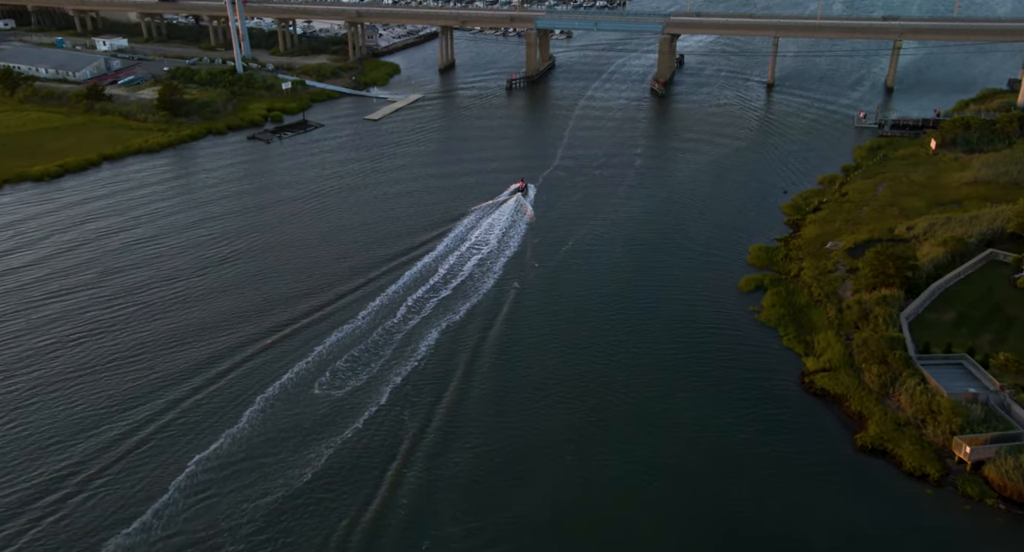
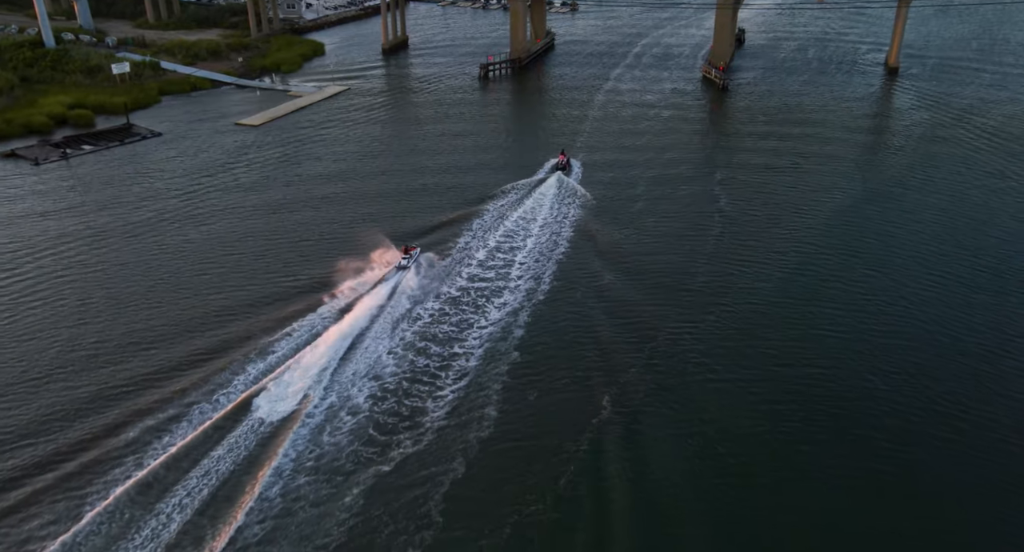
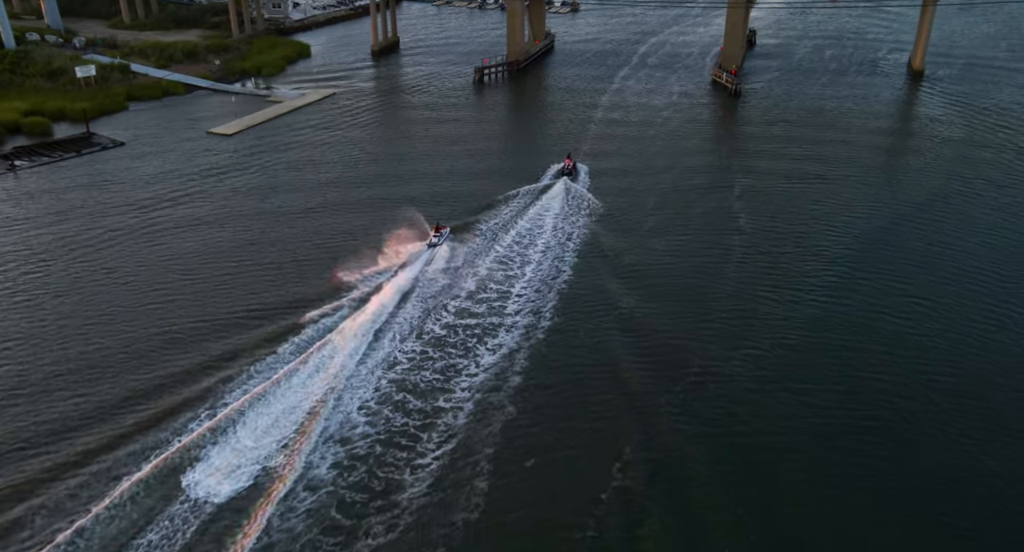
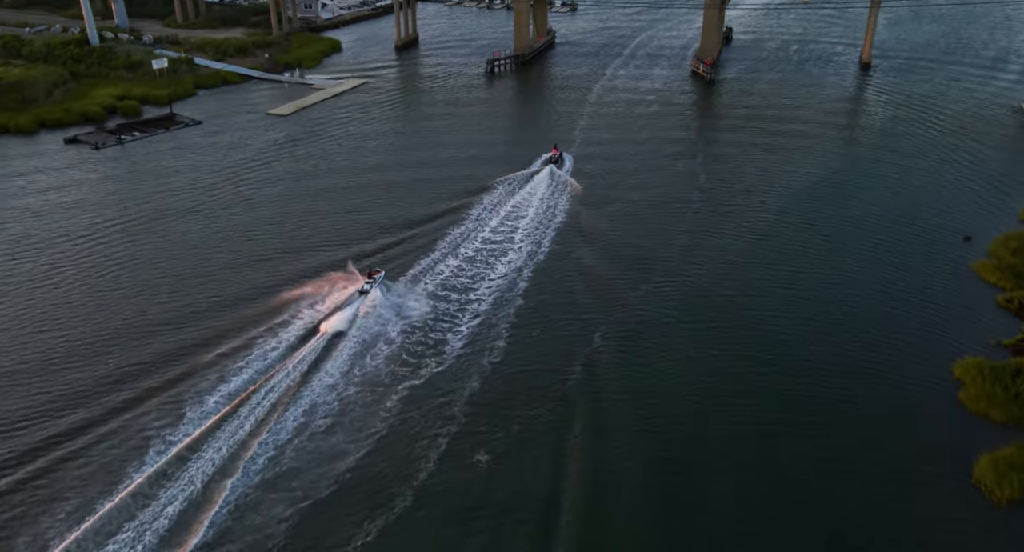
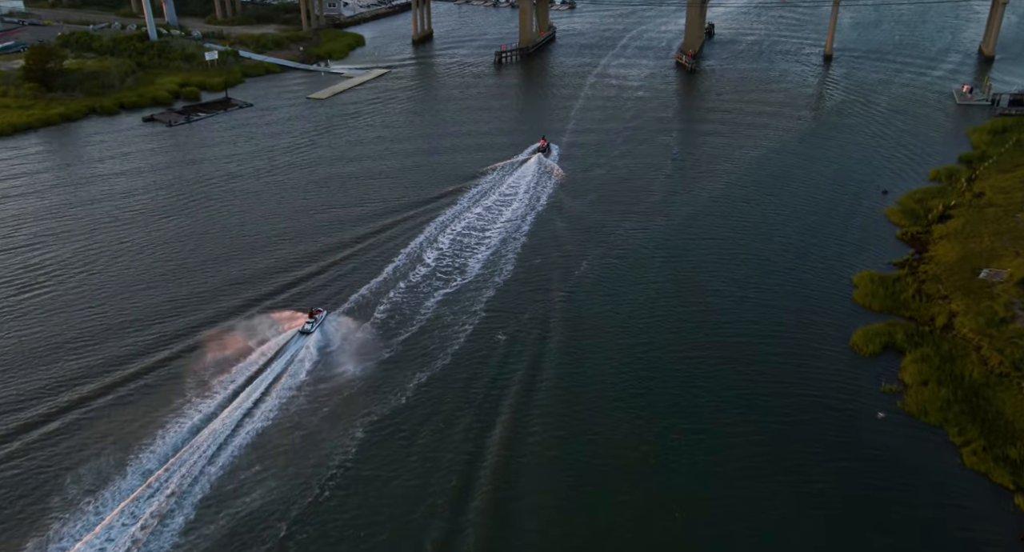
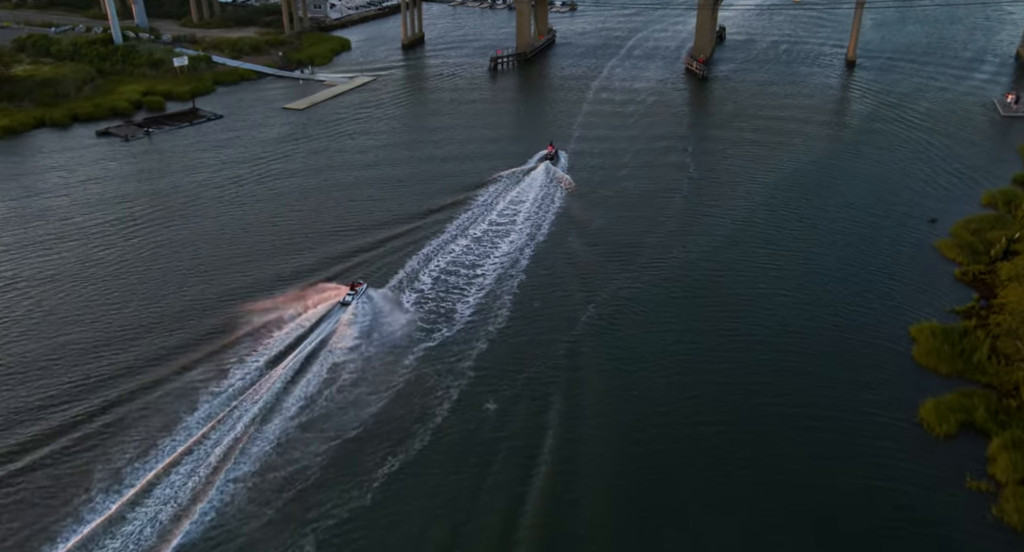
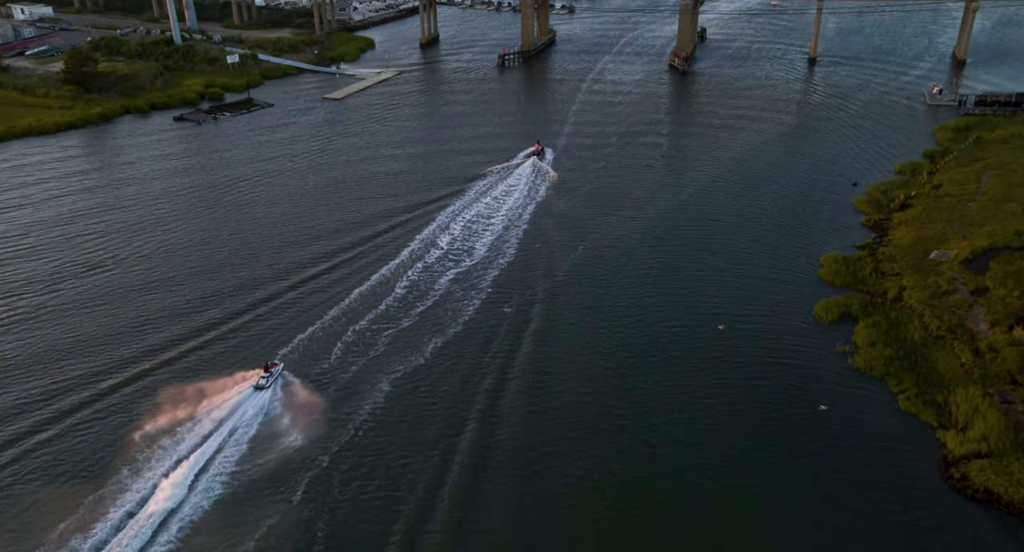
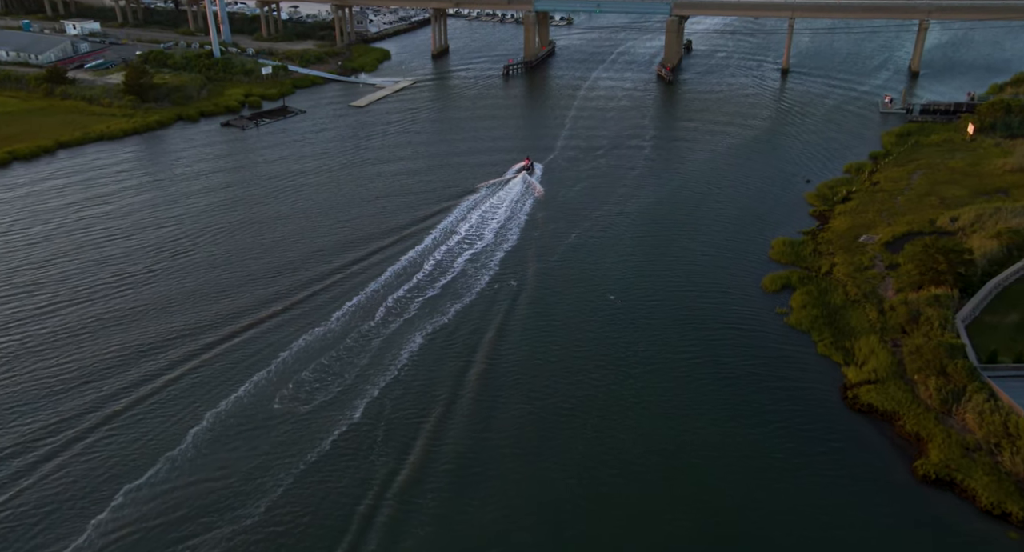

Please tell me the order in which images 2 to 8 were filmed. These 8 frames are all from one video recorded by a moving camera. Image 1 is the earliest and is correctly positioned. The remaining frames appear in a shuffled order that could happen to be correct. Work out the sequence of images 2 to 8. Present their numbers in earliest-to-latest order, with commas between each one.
8, 7, 5, 6, 4, 2, 3
